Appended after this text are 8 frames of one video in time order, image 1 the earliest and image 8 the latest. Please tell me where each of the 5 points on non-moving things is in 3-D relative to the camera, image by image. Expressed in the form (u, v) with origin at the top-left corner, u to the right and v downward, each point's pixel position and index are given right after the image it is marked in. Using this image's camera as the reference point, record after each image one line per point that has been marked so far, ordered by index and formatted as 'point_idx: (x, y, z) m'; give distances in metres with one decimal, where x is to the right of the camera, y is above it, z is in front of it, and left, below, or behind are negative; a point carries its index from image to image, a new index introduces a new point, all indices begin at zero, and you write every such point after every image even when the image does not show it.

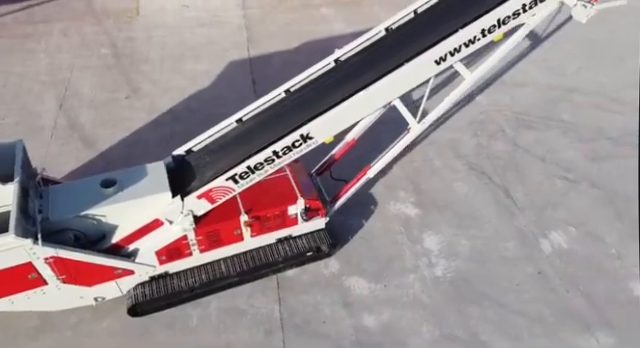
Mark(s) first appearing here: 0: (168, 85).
0: (-4.0, +2.3, +11.7) m
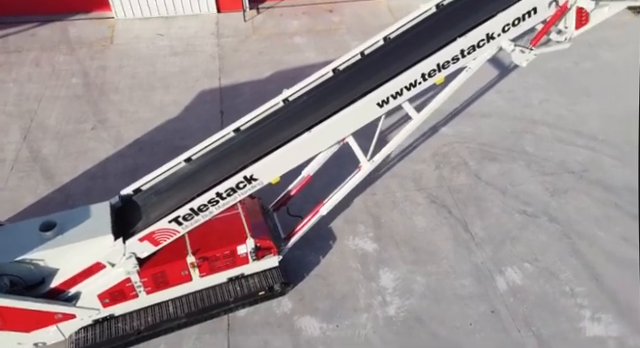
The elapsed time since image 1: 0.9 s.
0: (-4.8, +1.5, +11.7) m
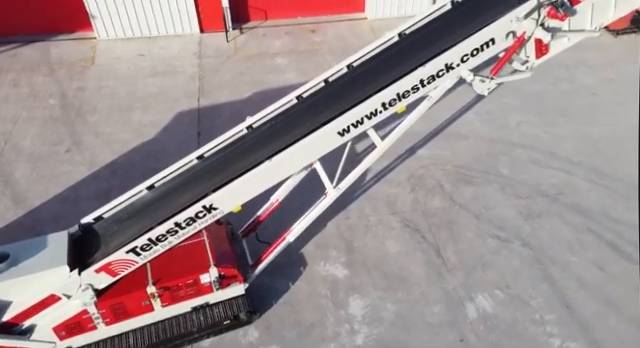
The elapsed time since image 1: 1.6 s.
0: (-5.4, +0.9, +11.6) m
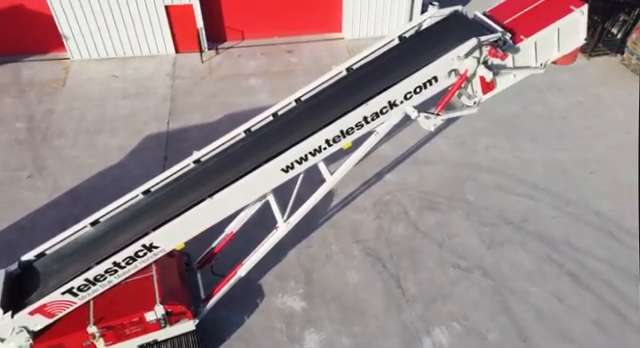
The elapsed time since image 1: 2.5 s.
0: (-6.2, +0.3, +11.5) m
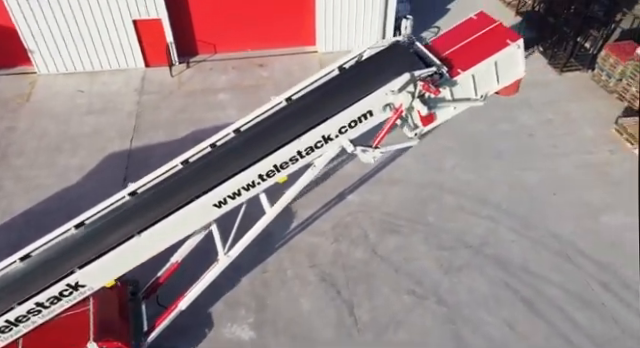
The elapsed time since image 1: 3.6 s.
0: (-7.2, -0.2, +11.3) m
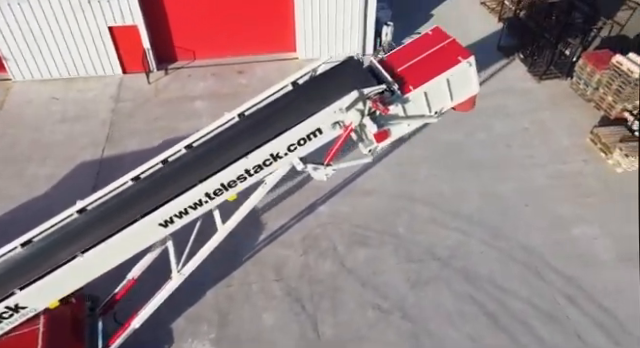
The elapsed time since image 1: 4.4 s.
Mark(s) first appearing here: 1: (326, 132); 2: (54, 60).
0: (-7.9, -0.5, +11.1) m
1: (+0.1, +0.5, +5.8) m
2: (-8.8, +3.8, +15.0) m
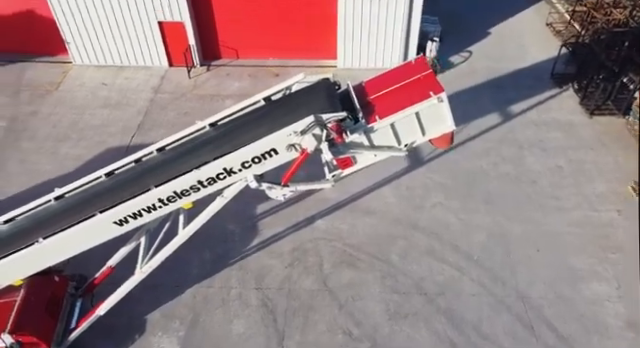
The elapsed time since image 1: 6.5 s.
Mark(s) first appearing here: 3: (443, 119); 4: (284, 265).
0: (-7.7, +0.2, +12.1) m
1: (-0.5, +0.3, +5.7) m
2: (-7.5, +4.5, +16.0) m
3: (+1.6, +0.7, +5.9) m
4: (-0.8, -2.0, +9.7) m
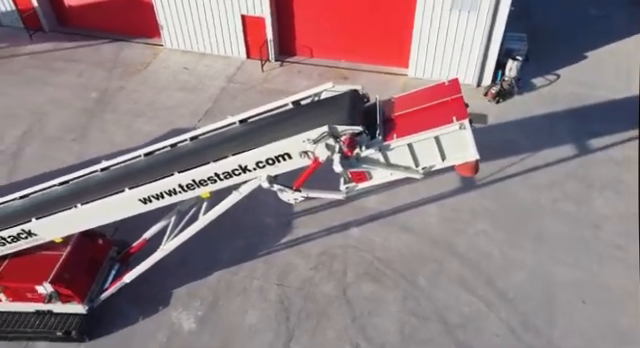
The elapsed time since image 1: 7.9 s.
0: (-6.2, +1.1, +13.3) m
1: (-0.3, +0.2, +5.8) m
2: (-4.8, +5.3, +17.1) m
3: (+1.8, +0.3, +5.6) m
4: (-0.2, -2.0, +9.8) m
